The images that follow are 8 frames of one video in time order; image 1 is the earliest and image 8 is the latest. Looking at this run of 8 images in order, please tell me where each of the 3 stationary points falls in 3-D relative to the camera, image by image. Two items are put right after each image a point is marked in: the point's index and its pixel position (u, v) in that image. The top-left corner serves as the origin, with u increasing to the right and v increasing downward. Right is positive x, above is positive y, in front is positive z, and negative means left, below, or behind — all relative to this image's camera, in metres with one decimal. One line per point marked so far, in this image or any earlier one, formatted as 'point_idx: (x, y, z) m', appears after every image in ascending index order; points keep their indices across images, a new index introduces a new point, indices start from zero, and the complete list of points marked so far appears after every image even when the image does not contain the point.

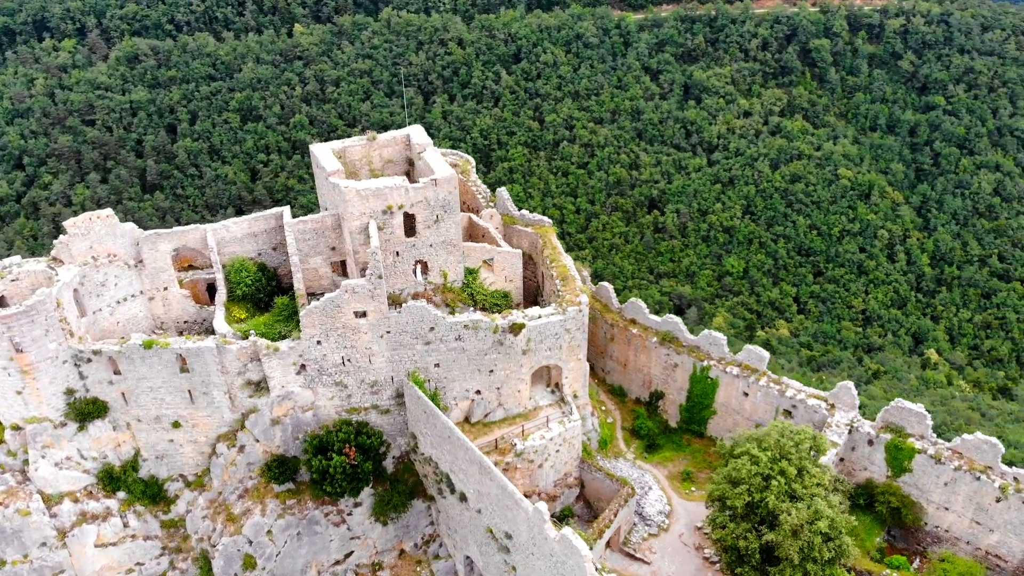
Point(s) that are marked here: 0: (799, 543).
0: (+6.9, -6.1, +19.6) m
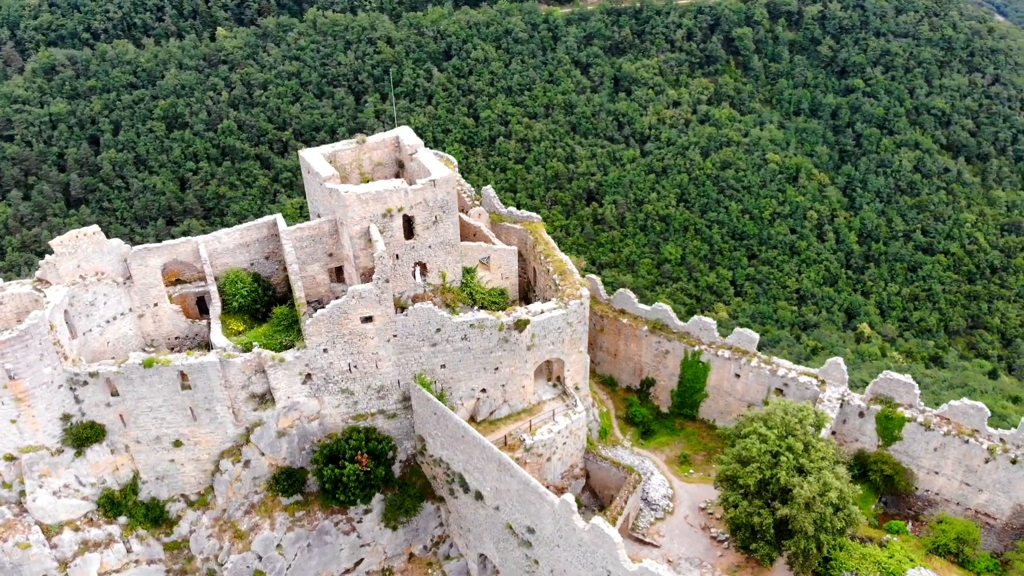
0: (+7.5, -5.6, +20.4) m
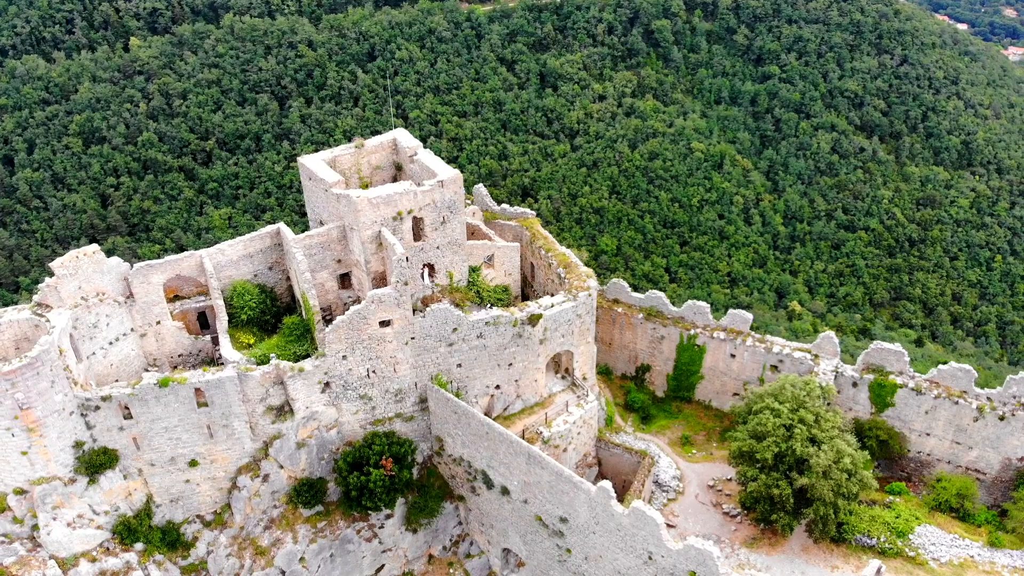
0: (+8.3, -5.1, +21.3) m
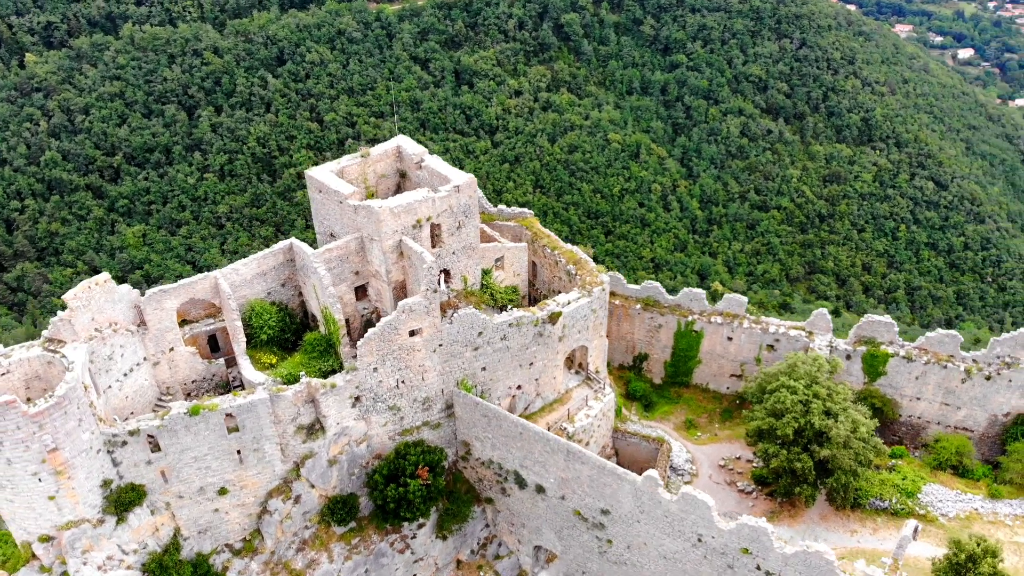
0: (+9.2, -4.5, +22.3) m
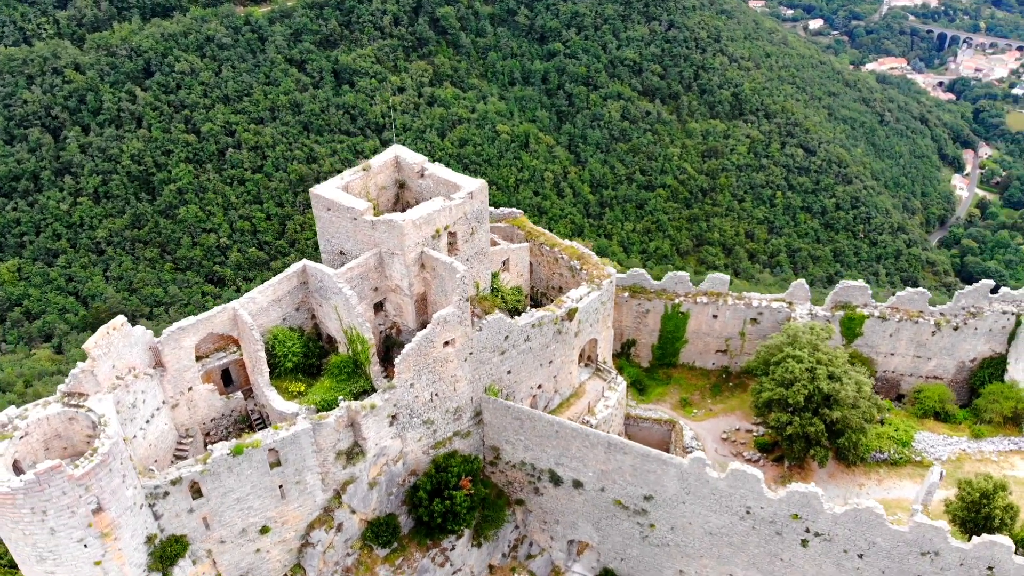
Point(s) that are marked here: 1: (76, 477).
0: (+10.0, -3.6, +23.8) m
1: (-8.4, -3.6, +15.8) m
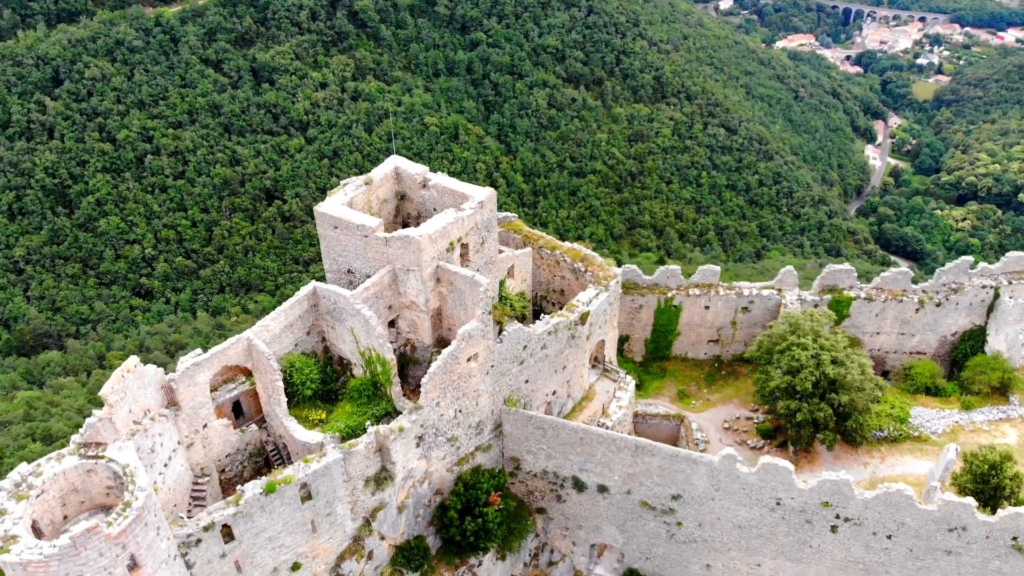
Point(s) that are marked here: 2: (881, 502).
0: (+10.4, -3.1, +24.3) m
1: (-7.2, -4.4, +14.7) m
2: (+8.9, -5.2, +19.8) m
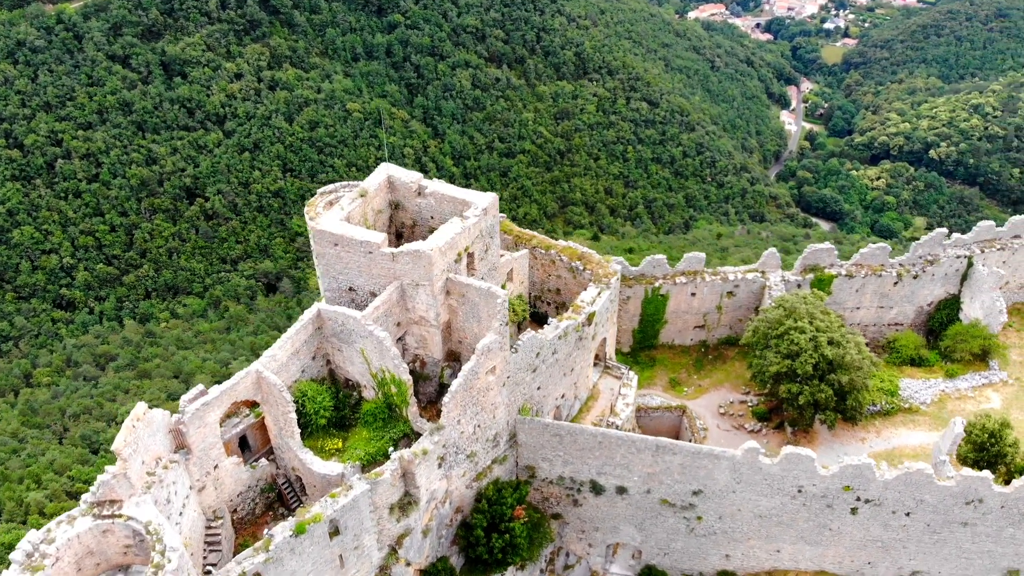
0: (+10.5, -2.5, +24.7) m
1: (-6.0, -5.2, +13.6) m
2: (+9.6, -4.8, +20.2) m
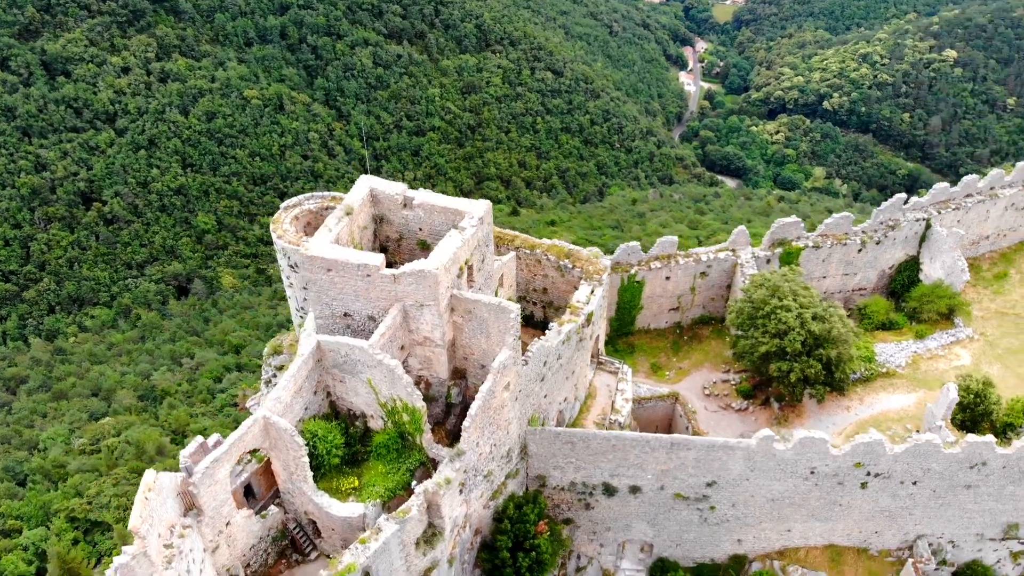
0: (+10.2, -1.7, +25.0) m
1: (-4.7, -6.2, +12.4) m
2: (+10.0, -4.2, +20.5) m
